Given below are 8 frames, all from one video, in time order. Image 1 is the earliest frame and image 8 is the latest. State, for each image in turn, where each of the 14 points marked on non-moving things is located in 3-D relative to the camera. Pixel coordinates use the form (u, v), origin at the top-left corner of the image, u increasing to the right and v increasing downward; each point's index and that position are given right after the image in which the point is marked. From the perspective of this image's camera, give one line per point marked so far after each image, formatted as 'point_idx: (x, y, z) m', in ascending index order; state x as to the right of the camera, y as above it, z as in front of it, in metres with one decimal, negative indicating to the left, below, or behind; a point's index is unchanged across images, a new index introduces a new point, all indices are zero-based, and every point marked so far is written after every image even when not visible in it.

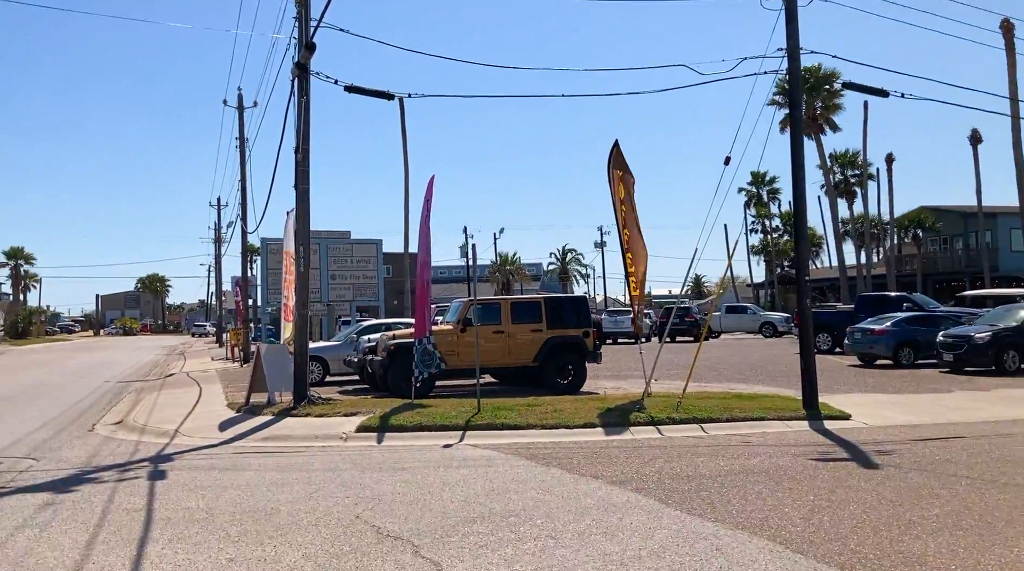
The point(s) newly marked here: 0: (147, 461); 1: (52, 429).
0: (-4.6, -2.2, +11.9) m
1: (-8.0, -2.5, +16.6) m
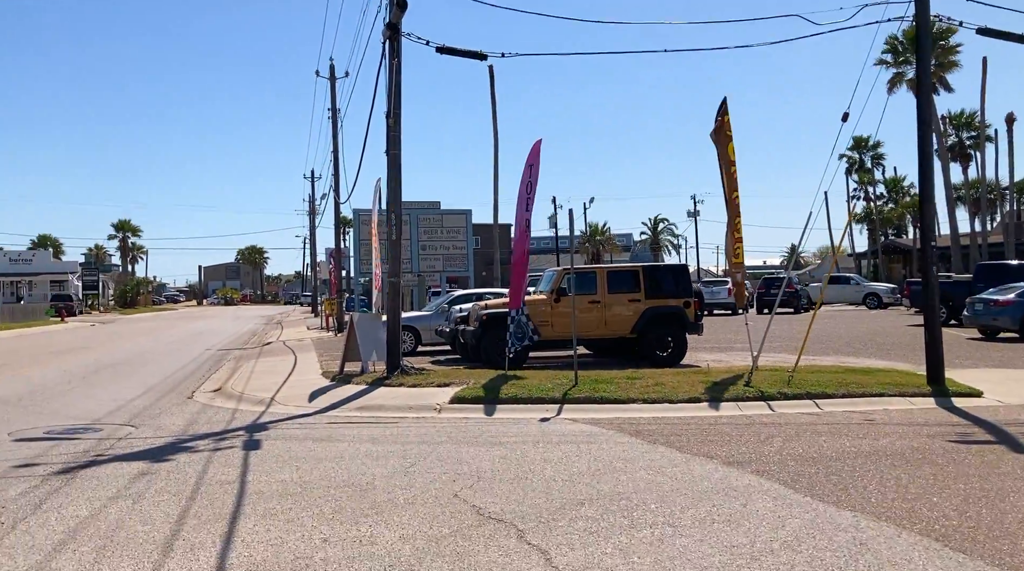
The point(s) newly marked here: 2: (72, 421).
0: (-3.3, -1.8, +11.7) m
1: (-6.4, -1.9, +16.8) m
2: (-6.0, -1.8, +12.9) m
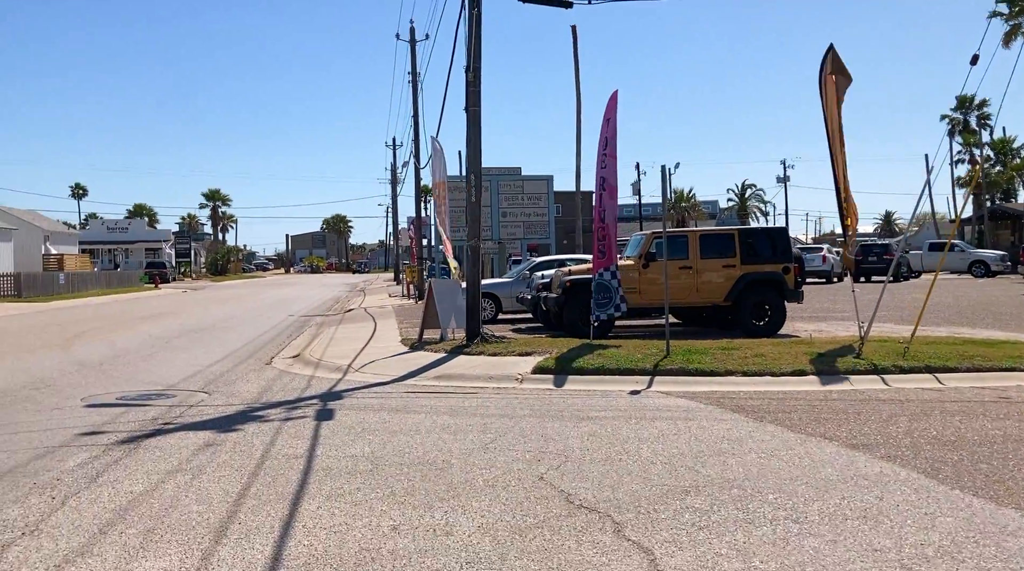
0: (-2.3, -1.3, +11.2) m
1: (-4.9, -1.3, +16.5) m
2: (-4.8, -1.3, +12.6) m
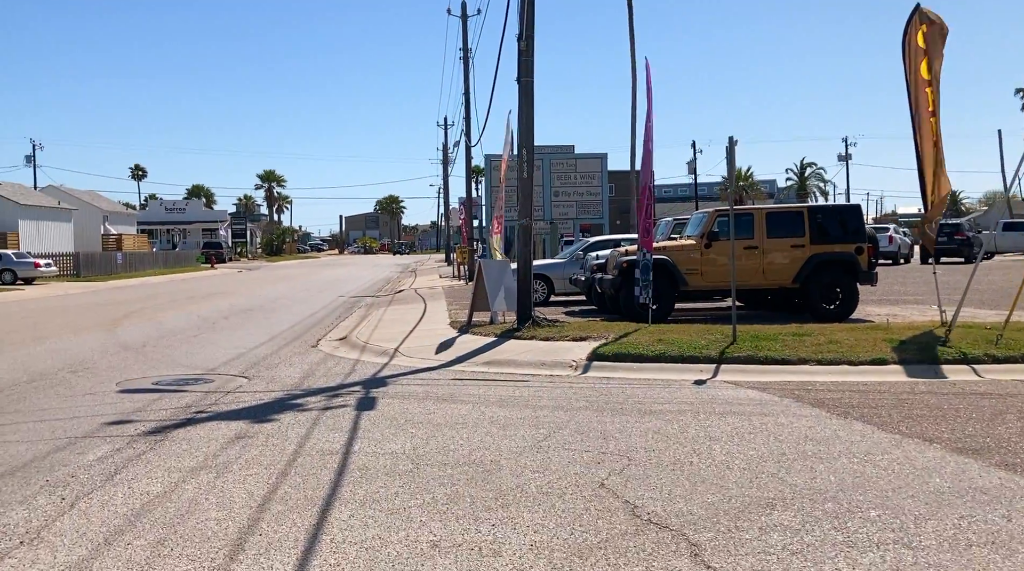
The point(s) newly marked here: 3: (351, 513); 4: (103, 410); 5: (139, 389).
0: (-1.7, -1.1, +10.6) m
1: (-4.0, -1.0, +16.0) m
2: (-4.1, -1.1, +12.1) m
3: (-0.9, -1.2, +5.2) m
4: (-3.9, -1.2, +9.0) m
5: (-4.1, -1.1, +10.4) m
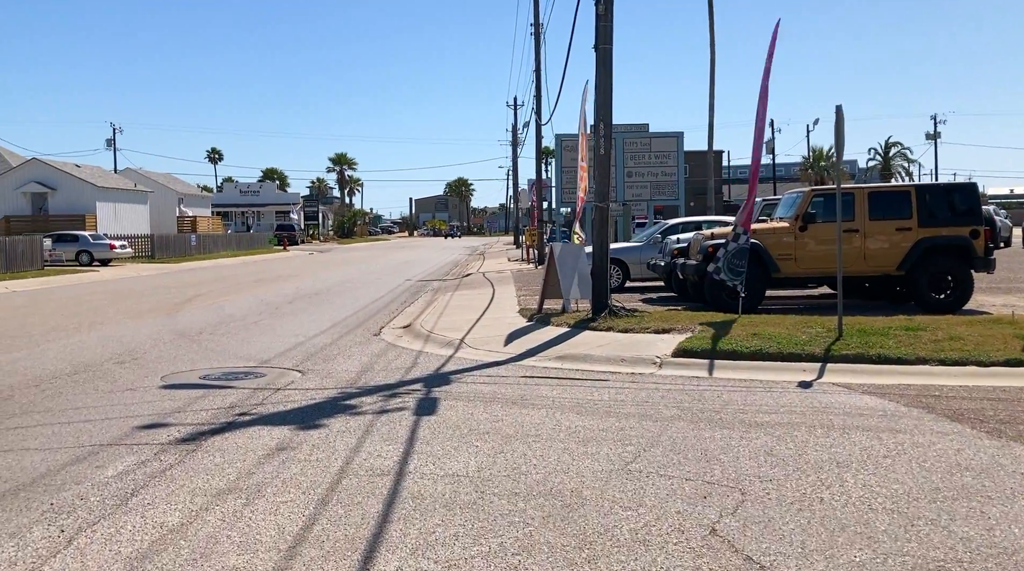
0: (-0.9, -1.0, +9.6) m
1: (-2.8, -0.7, +15.2) m
2: (-3.3, -0.9, +11.3) m
3: (-0.5, -1.2, +4.2) m
4: (-3.2, -1.1, +8.1) m
5: (-3.3, -1.0, +9.6) m
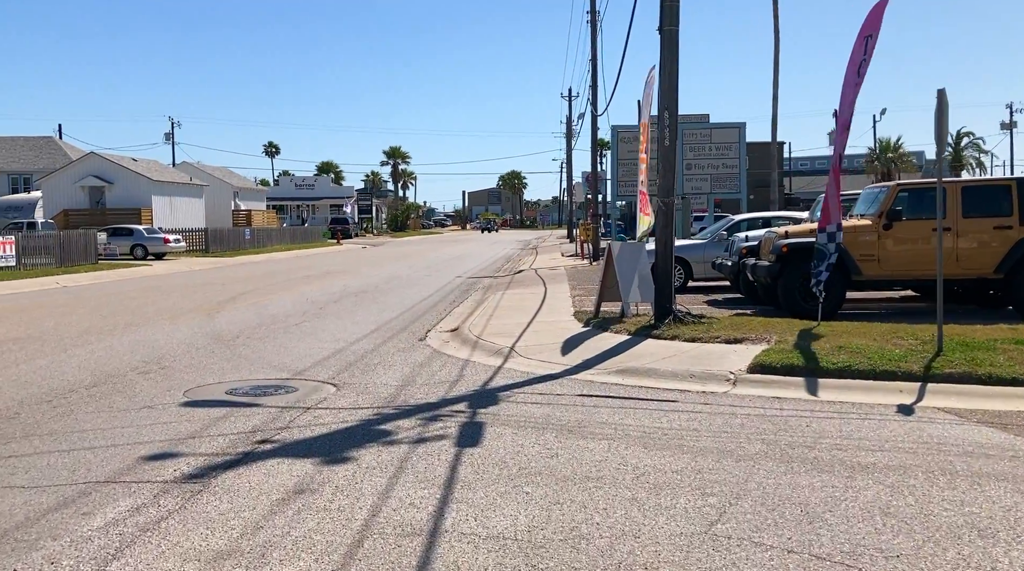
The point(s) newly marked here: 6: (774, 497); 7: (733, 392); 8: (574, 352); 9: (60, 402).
0: (-0.4, -1.0, +8.6) m
1: (-2.0, -0.8, +14.3) m
2: (-2.6, -1.0, +10.4) m
3: (-0.3, -1.3, +3.2) m
4: (-2.8, -1.1, +7.3) m
5: (-2.8, -1.1, +8.7) m
6: (+1.4, -1.1, +5.2) m
7: (+2.1, -1.0, +9.1) m
8: (+0.8, -0.8, +11.9) m
9: (-4.1, -1.1, +8.5) m
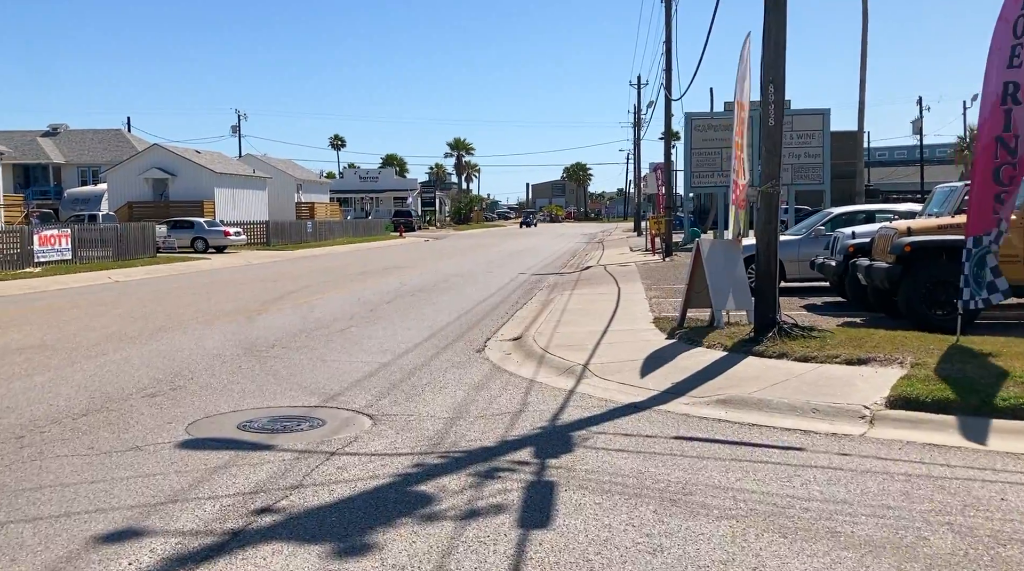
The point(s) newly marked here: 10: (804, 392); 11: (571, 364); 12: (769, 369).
0: (+0.1, -1.1, +6.8) m
1: (-1.1, -0.8, +12.6) m
2: (-2.0, -1.0, +8.8) m
3: (-0.1, -1.5, +1.3) m
4: (-2.3, -1.2, +5.6) m
5: (-2.2, -1.1, +7.0) m
6: (+1.7, -1.3, +3.2) m
7: (+2.7, -1.1, +7.1) m
8: (+1.5, -0.9, +10.0) m
9: (-3.5, -1.1, +6.9) m
10: (+2.6, -0.9, +8.5) m
11: (+0.7, -0.9, +10.6) m
12: (+2.5, -0.8, +9.5) m
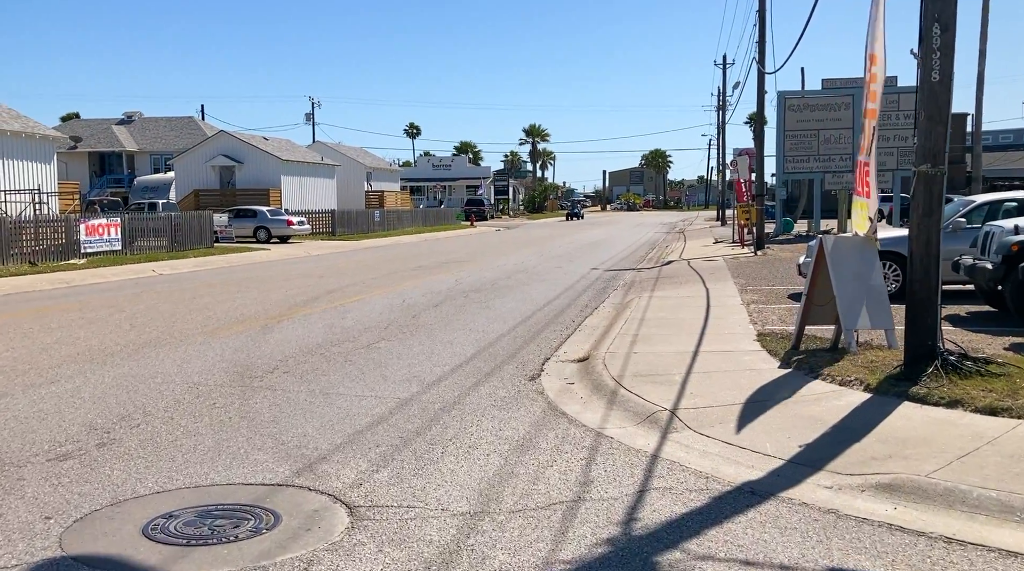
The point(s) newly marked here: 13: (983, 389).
0: (+0.3, -1.3, +4.0) m
1: (-0.4, -0.9, +9.9) m
2: (-1.6, -1.2, +6.2) m
3: (-0.3, -1.7, -1.4) m
4: (-2.2, -1.4, +3.1) m
5: (-2.0, -1.3, +4.5) m
6: (+1.6, -1.5, +0.4) m
7: (+3.0, -1.2, +4.2) m
8: (+2.0, -1.0, +7.1) m
9: (-3.3, -1.3, +4.5) m
10: (+3.0, -1.1, +5.6) m
11: (+1.2, -1.0, +7.8) m
12: (+3.0, -1.0, +6.5) m
13: (+3.6, -0.8, +7.2) m
